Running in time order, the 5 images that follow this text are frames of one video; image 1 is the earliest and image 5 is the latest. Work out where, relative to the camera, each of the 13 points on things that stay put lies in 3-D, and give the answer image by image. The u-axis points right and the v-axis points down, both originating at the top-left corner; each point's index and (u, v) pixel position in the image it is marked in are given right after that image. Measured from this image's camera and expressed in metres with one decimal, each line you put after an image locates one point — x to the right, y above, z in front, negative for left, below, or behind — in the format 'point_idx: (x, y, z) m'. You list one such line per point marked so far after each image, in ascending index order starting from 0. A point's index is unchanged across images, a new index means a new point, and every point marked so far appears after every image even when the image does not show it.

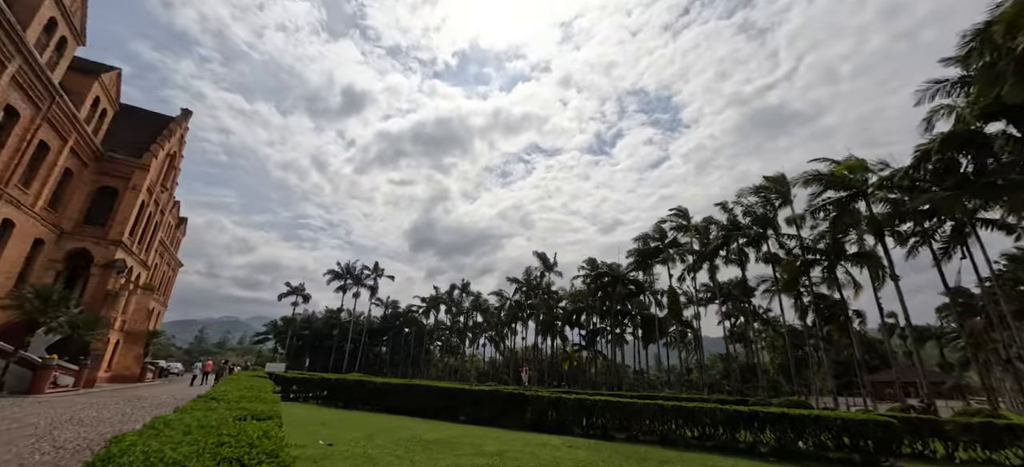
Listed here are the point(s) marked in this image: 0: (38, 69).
0: (-18.1, +6.3, +15.6) m
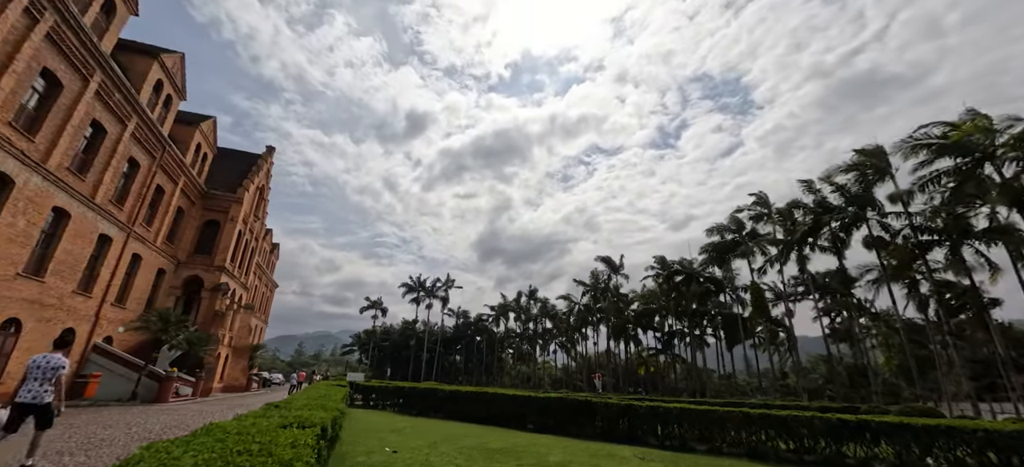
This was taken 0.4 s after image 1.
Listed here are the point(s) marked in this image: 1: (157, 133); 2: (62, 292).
0: (-16.2, +4.9, +18.4) m
1: (-16.3, +4.6, +18.9) m
2: (-16.4, -2.1, +14.9) m
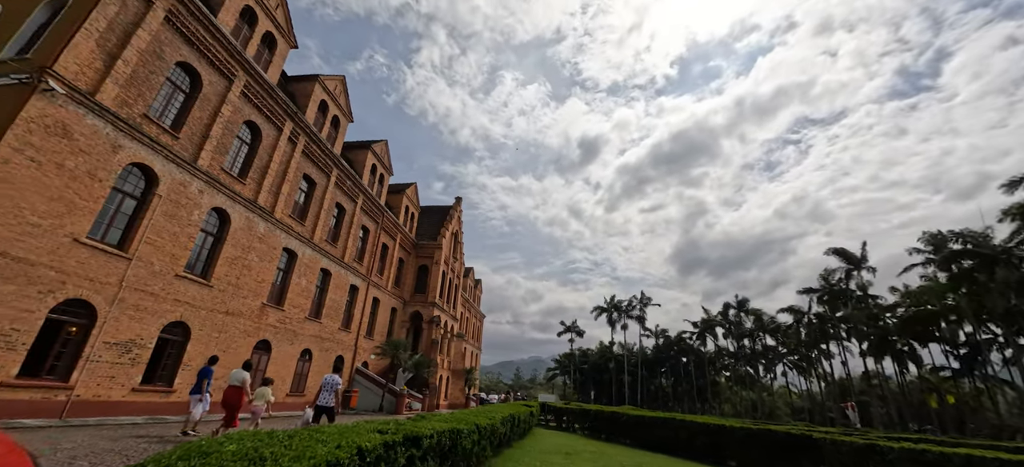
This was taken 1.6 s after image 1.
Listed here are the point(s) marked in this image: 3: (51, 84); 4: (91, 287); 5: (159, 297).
0: (-8.3, +2.1, +24.3) m
1: (-8.1, +1.8, +24.8) m
2: (-9.1, -4.8, +20.7) m
3: (-11.0, +3.5, +9.8) m
4: (-10.9, -1.4, +10.6) m
5: (-10.6, -1.9, +12.3) m
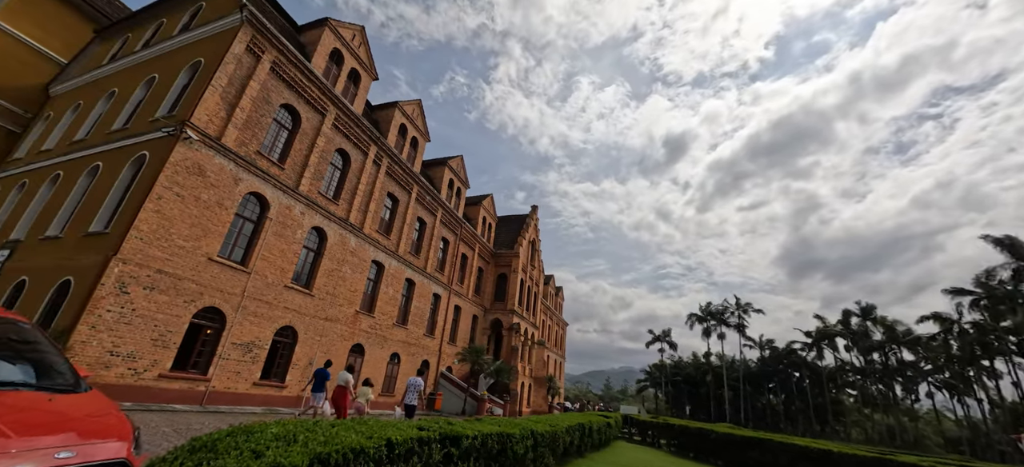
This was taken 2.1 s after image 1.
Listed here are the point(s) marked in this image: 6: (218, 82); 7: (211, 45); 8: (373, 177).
0: (-3.8, +1.4, +25.7) m
1: (-3.6, +1.1, +26.2) m
2: (-5.1, -5.5, +22.2) m
3: (-9.5, +3.0, +12.1) m
4: (-9.1, -2.0, +12.8) m
5: (-8.4, -2.5, +14.4) m
6: (-9.3, +4.8, +13.0) m
7: (-10.2, +6.4, +13.9) m
8: (-6.7, +2.7, +19.7) m
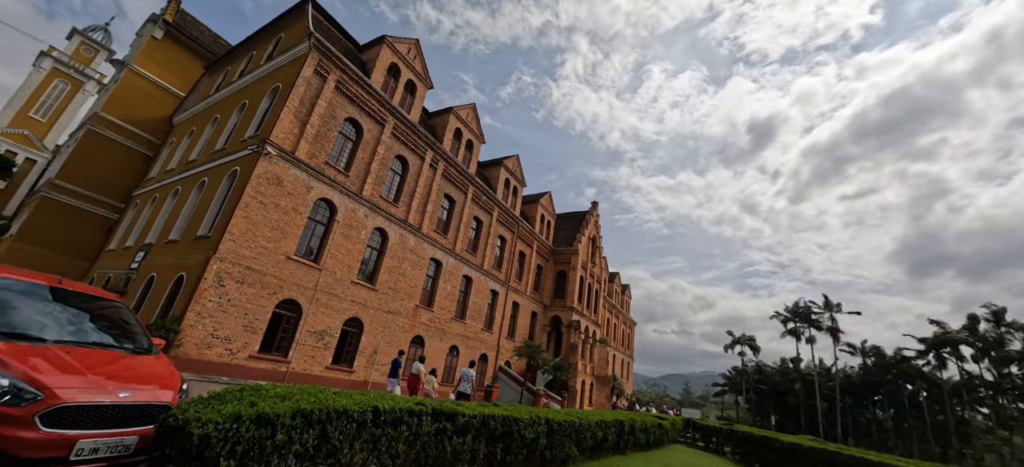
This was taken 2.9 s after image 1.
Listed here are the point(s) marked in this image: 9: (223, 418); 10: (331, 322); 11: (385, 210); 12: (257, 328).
0: (-0.3, +1.5, +26.5) m
1: (0.0, +1.2, +26.9) m
2: (-2.0, -5.4, +23.3) m
3: (-8.4, +2.9, +14.1) m
4: (-7.7, -2.0, +14.7) m
5: (-6.7, -2.5, +16.2) m
6: (-8.0, +4.7, +14.9) m
7: (-8.8, +6.3, +15.9) m
8: (-4.2, +2.7, +21.0) m
9: (-2.3, -1.4, +3.3) m
10: (-6.9, -3.4, +15.7) m
11: (-5.6, +1.1, +18.2) m
12: (-8.4, -3.1, +13.4) m
